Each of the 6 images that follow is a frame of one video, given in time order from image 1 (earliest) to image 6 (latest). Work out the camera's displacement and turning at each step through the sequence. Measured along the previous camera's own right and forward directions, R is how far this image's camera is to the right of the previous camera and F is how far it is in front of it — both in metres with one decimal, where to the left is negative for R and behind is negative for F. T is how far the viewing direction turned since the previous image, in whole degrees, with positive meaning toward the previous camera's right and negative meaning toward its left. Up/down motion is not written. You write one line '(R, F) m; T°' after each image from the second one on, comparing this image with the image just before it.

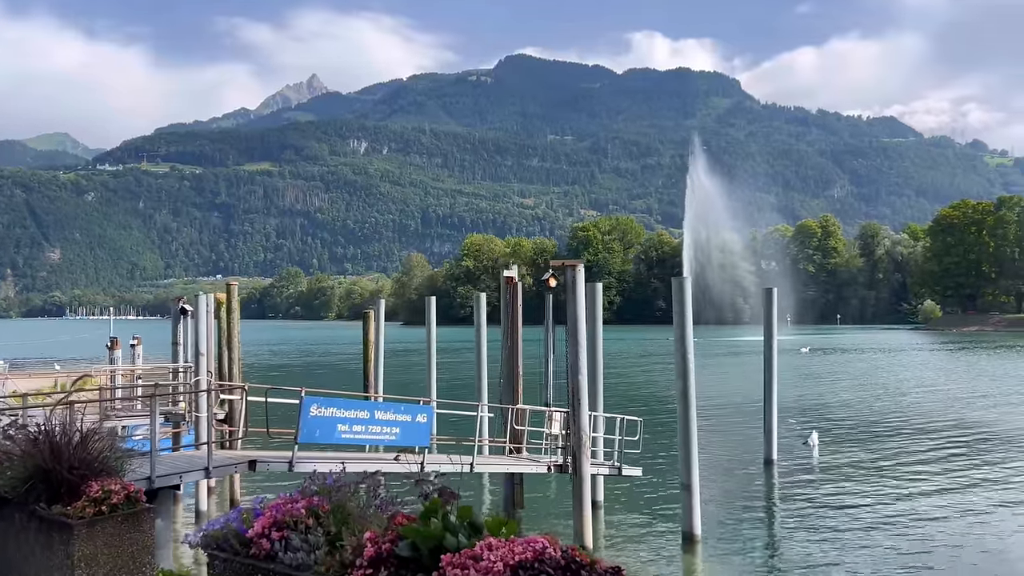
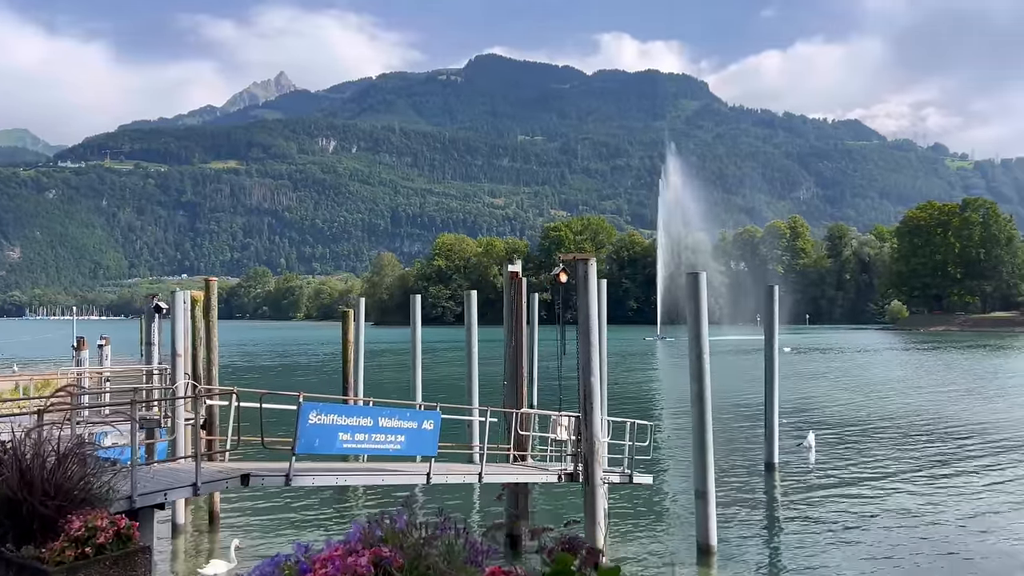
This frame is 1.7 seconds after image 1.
(-0.6, +1.0) m; +2°
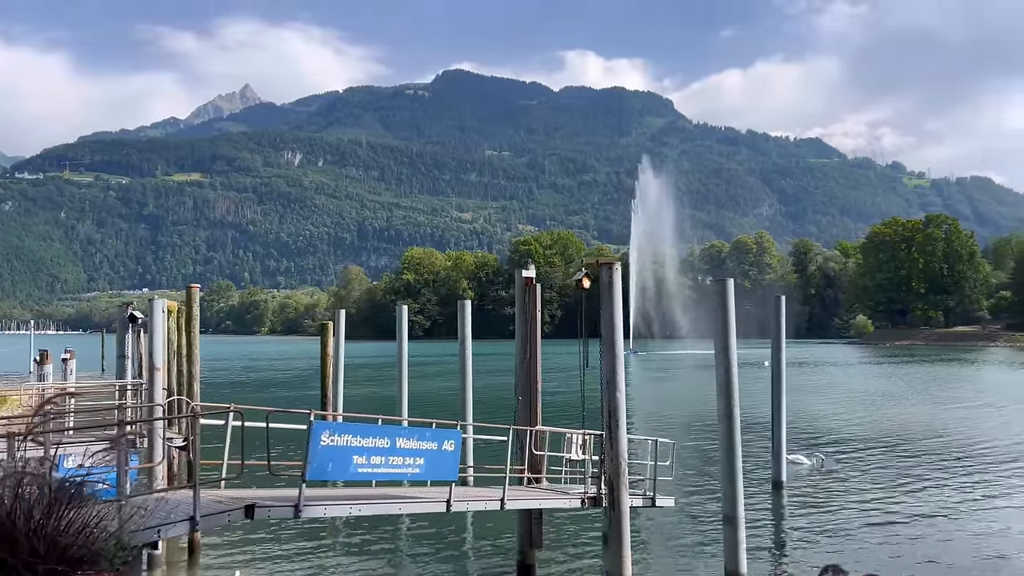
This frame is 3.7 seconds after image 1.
(-0.7, +1.1) m; +2°
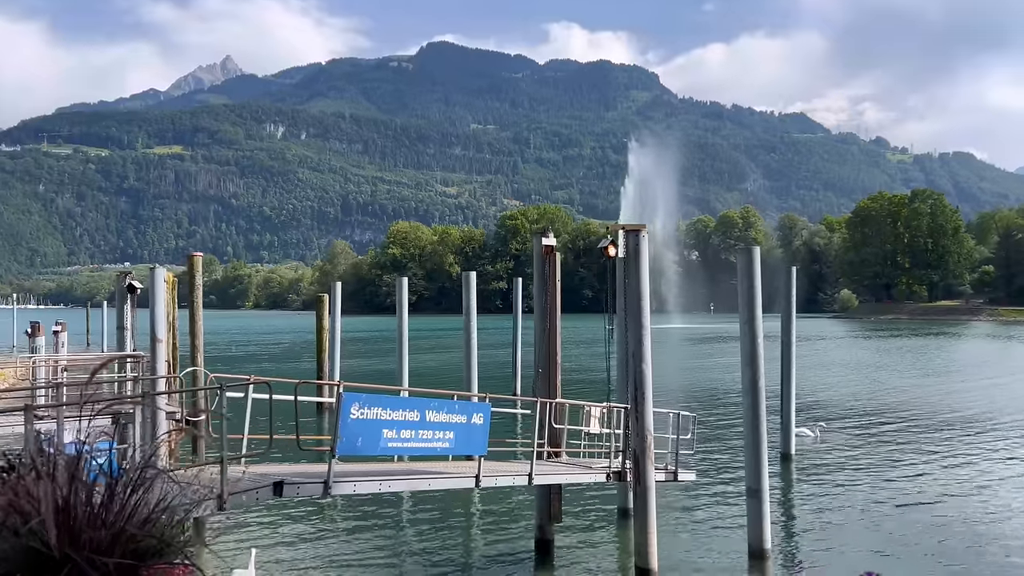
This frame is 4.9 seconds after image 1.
(-0.5, +0.5) m; +1°
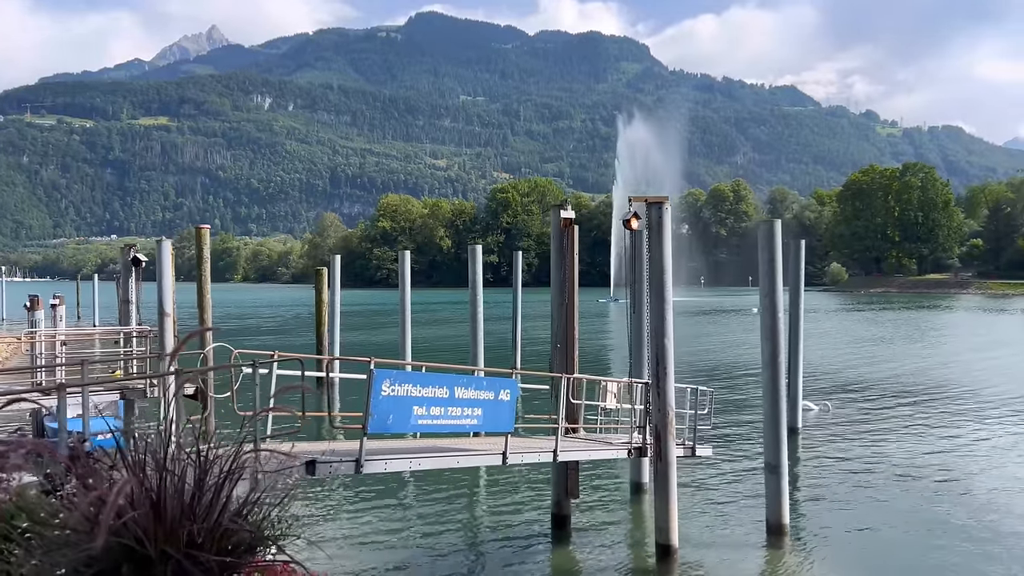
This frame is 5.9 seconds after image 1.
(-0.4, +0.2) m; +1°
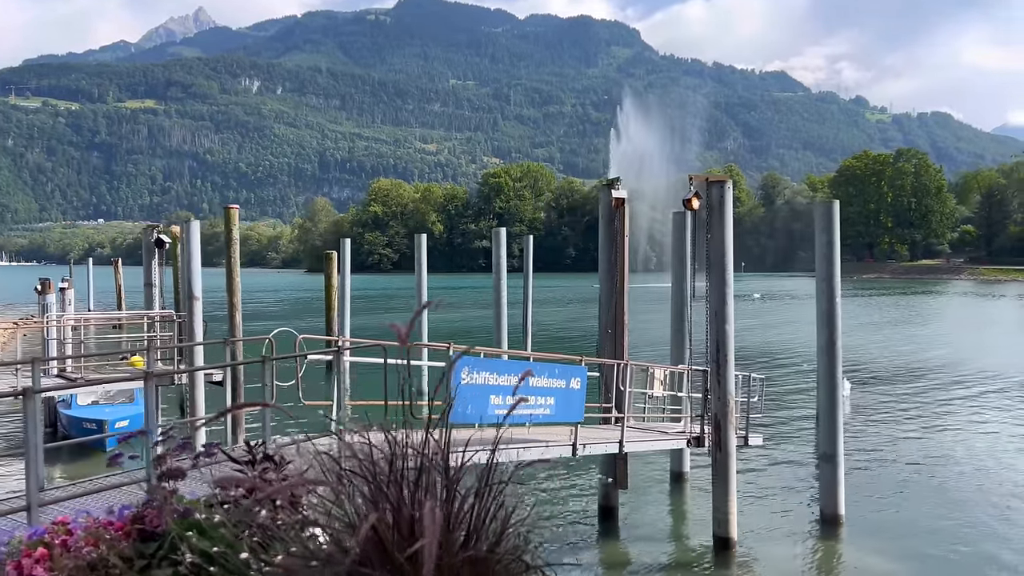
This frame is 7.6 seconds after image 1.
(-0.8, +0.5) m; +1°
